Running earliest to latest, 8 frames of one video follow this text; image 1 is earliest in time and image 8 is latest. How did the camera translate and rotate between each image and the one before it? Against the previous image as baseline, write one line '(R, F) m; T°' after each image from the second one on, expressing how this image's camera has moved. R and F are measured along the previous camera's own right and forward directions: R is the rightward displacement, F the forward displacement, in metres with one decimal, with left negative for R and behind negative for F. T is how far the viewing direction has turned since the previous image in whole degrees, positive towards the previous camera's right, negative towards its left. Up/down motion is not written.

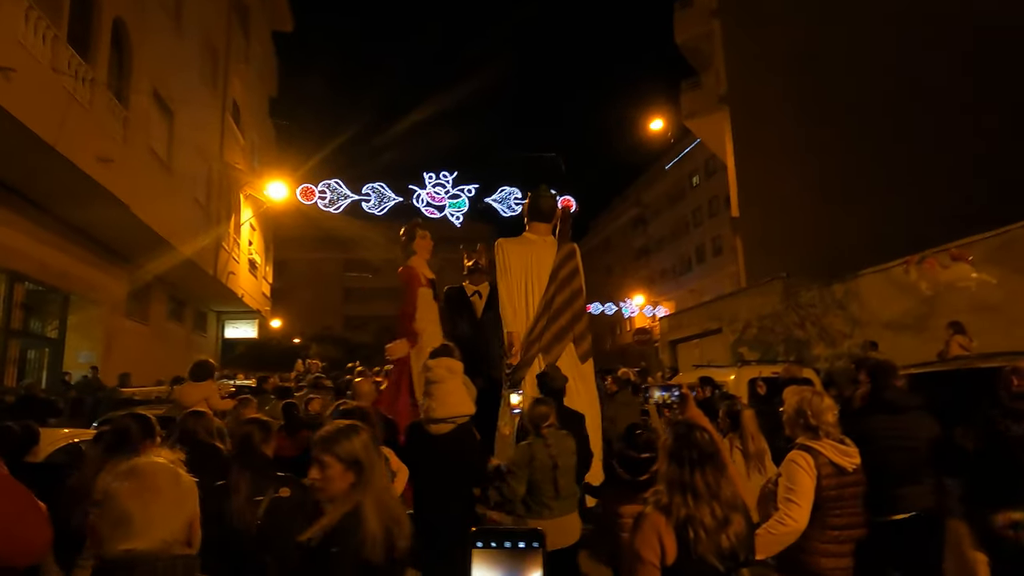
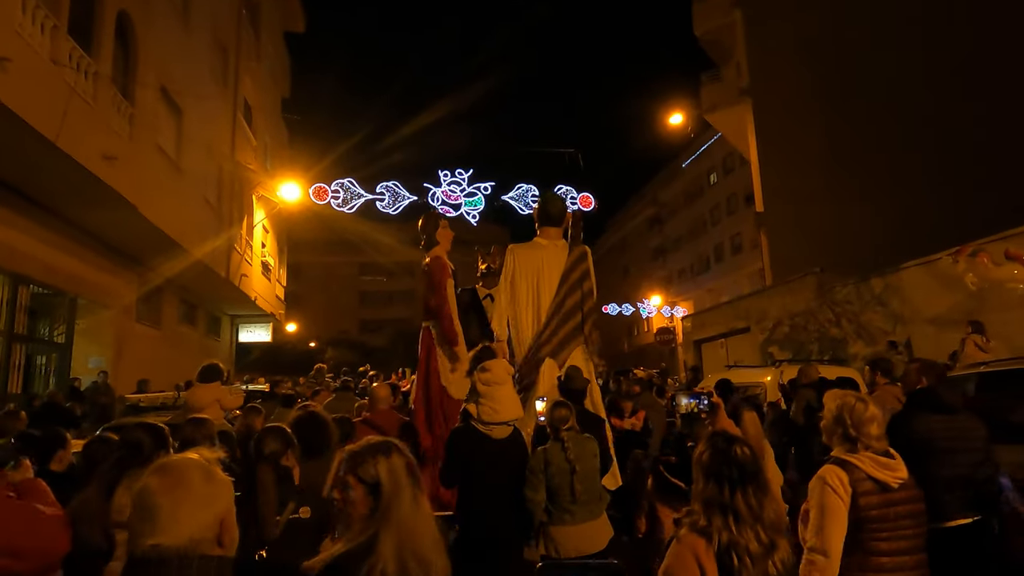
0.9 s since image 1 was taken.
(-0.1, +0.5) m; -1°
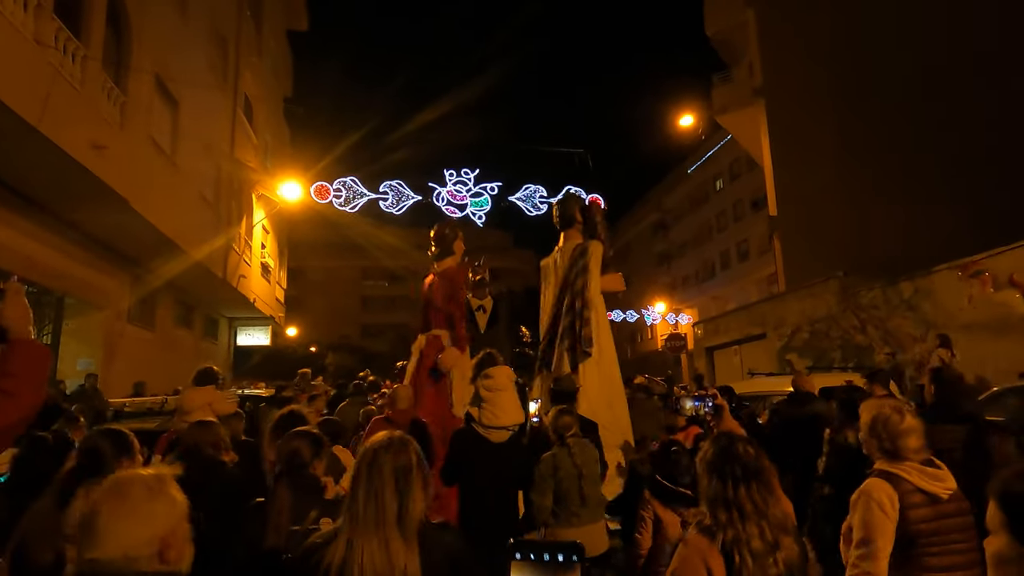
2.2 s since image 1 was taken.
(-0.1, +0.5) m; 0°
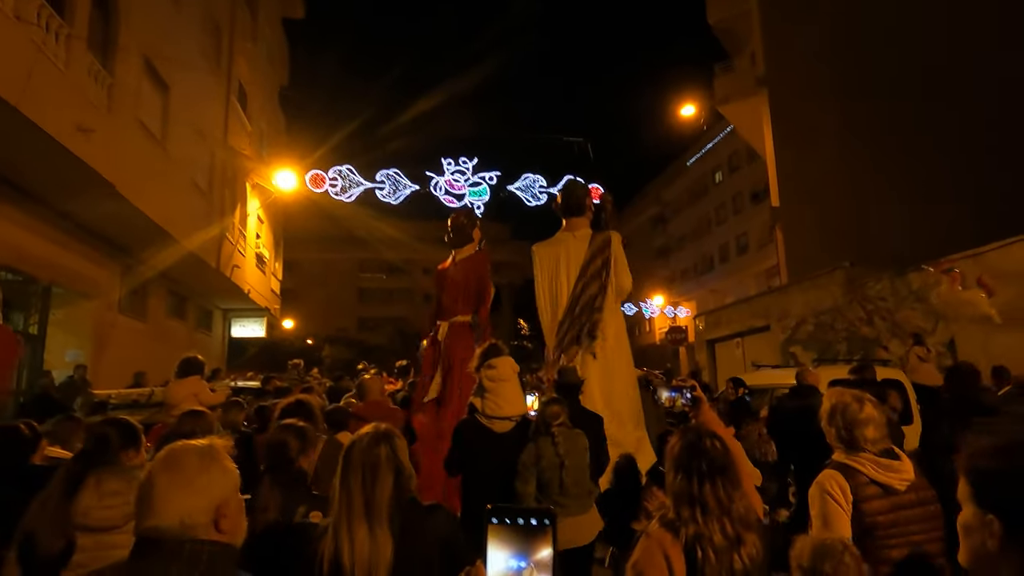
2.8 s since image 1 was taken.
(0.0, +0.3) m; 0°
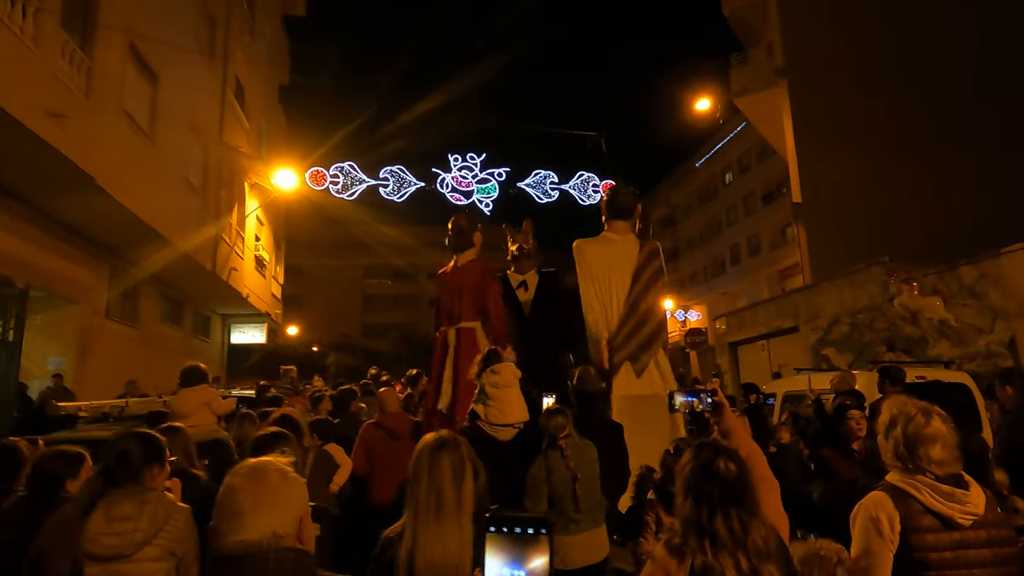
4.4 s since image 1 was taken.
(-0.1, +0.8) m; 0°
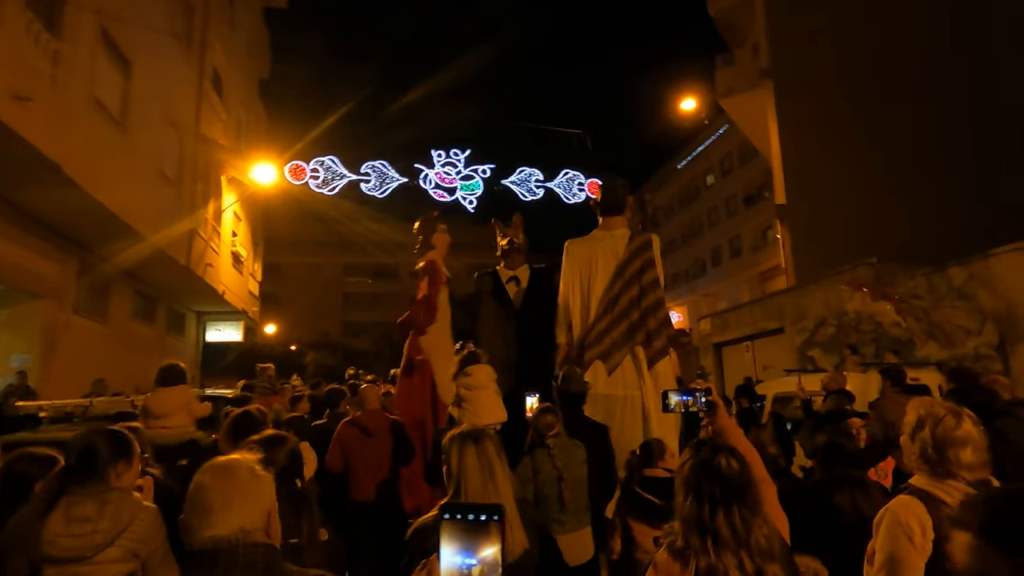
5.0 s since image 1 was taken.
(-0.1, +0.2) m; +2°
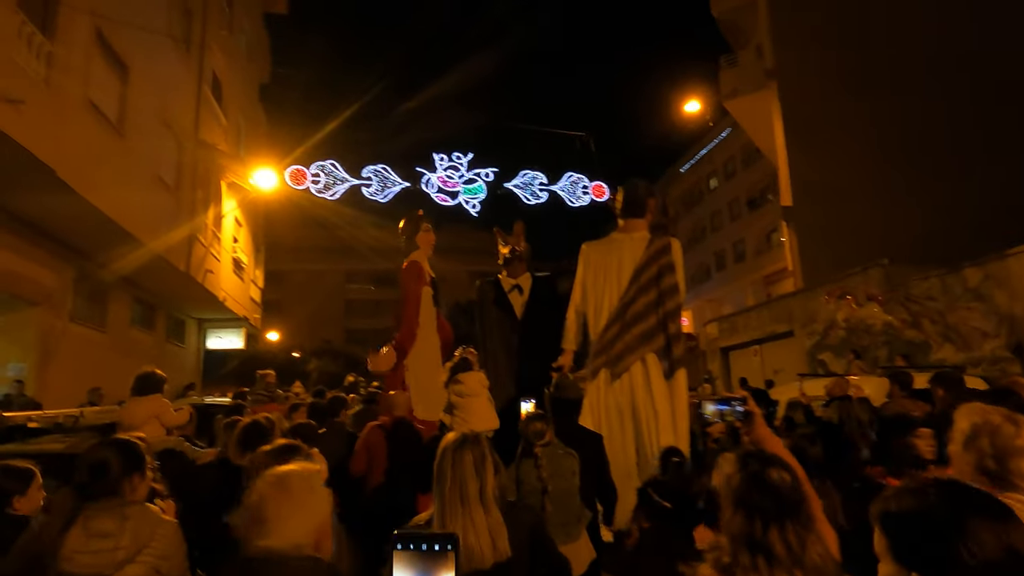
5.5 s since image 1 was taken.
(0.0, +0.2) m; 0°
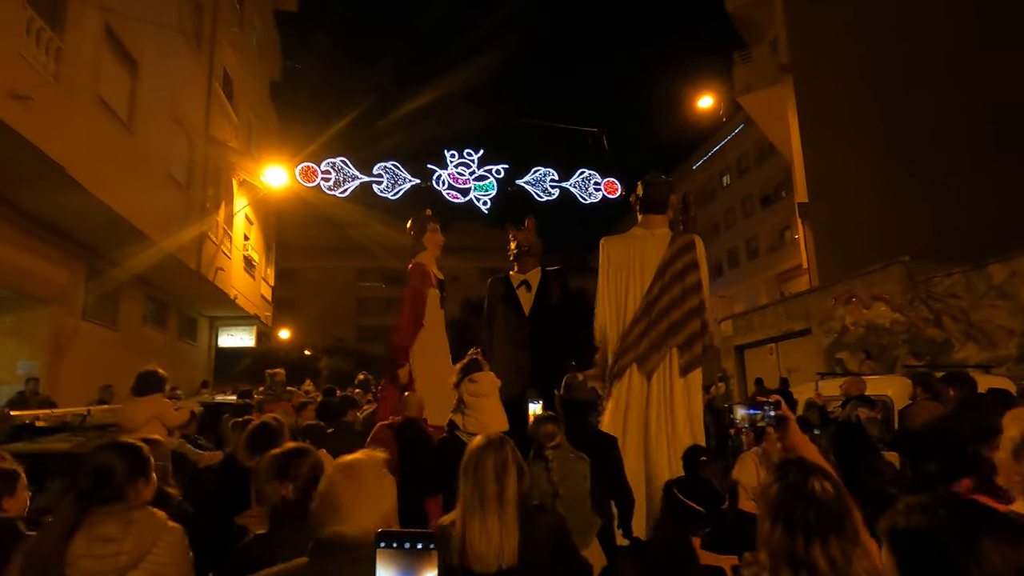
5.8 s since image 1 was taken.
(0.0, +0.1) m; -1°
